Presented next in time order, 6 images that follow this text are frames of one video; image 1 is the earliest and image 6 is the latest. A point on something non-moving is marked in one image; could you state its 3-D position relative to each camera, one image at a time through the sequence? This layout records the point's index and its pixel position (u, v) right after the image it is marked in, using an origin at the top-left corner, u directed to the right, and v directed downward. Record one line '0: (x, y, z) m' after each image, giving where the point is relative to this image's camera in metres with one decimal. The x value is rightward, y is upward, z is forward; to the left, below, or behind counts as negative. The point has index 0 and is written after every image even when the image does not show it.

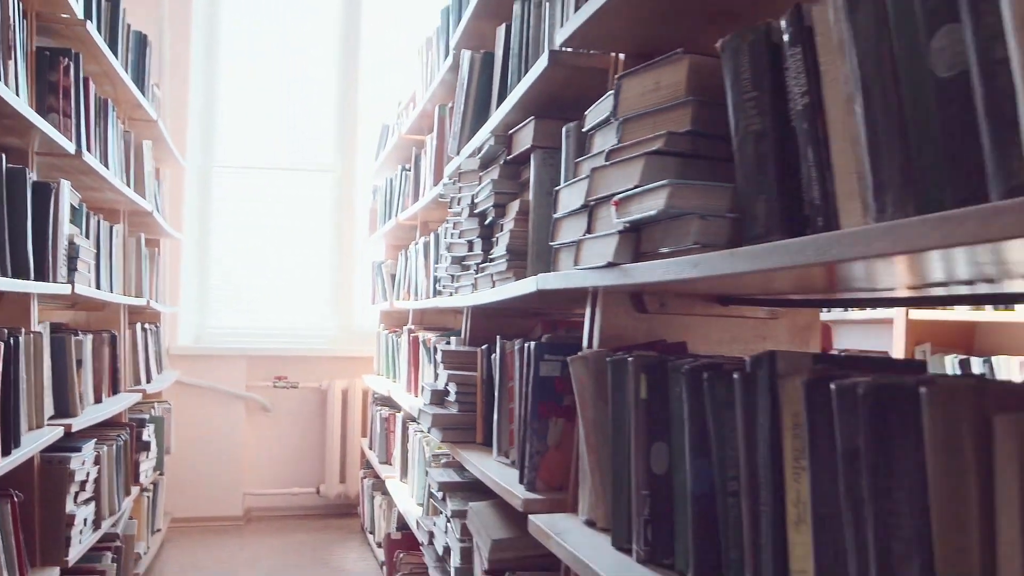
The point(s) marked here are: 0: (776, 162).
0: (+0.2, +0.1, +0.7) m
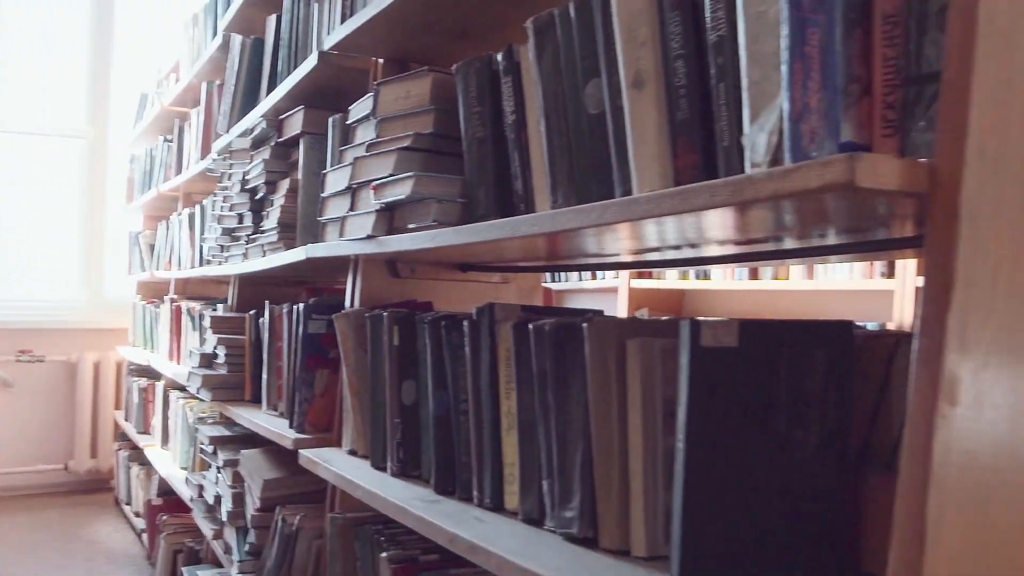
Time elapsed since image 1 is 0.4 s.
0: (0.0, +0.1, +0.9) m
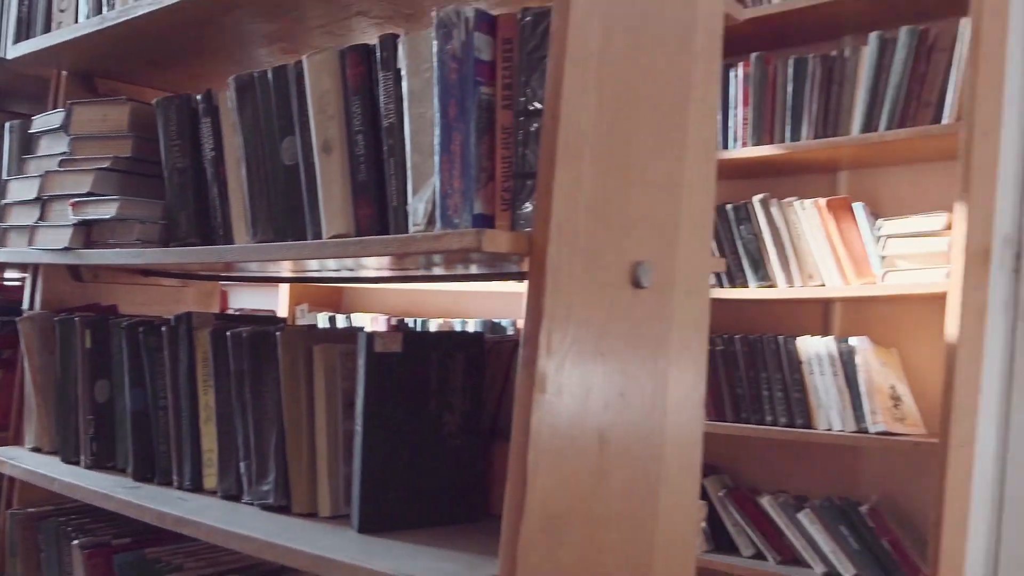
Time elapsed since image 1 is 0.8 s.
0: (-0.4, +0.1, +1.1) m
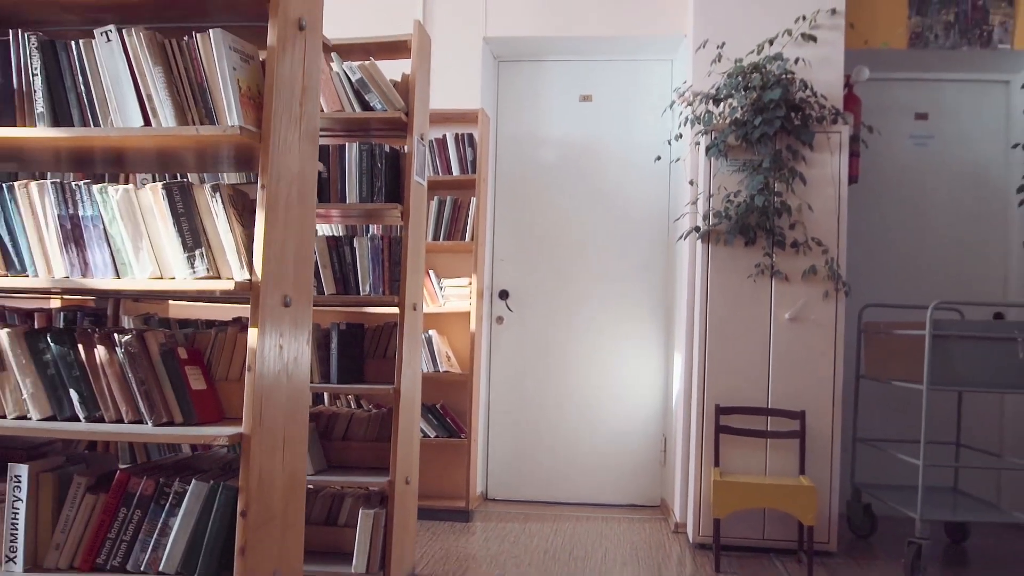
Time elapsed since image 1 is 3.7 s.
0: (-0.8, 0.0, +3.0) m
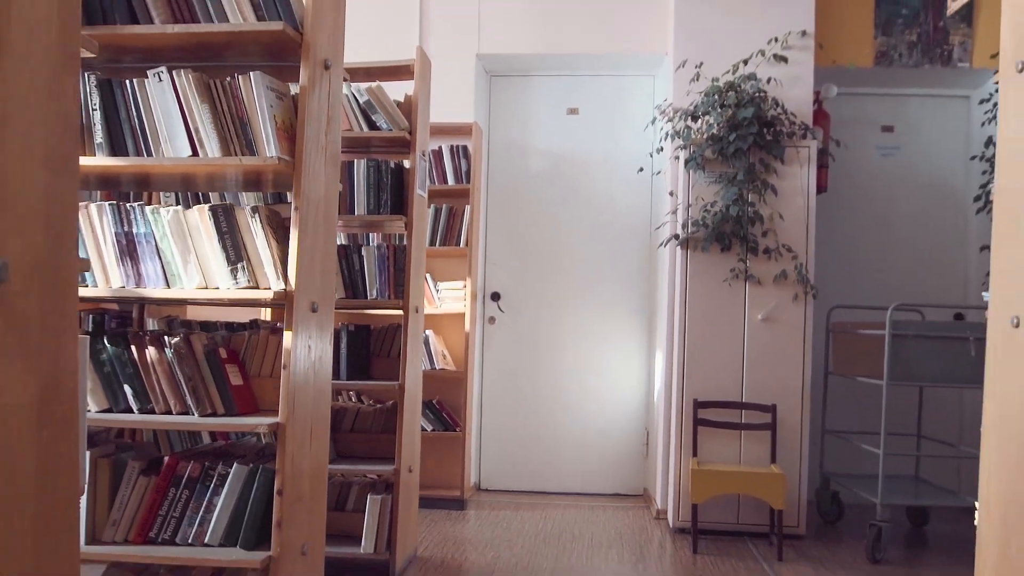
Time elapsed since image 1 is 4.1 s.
0: (-0.9, 0.0, +3.2) m
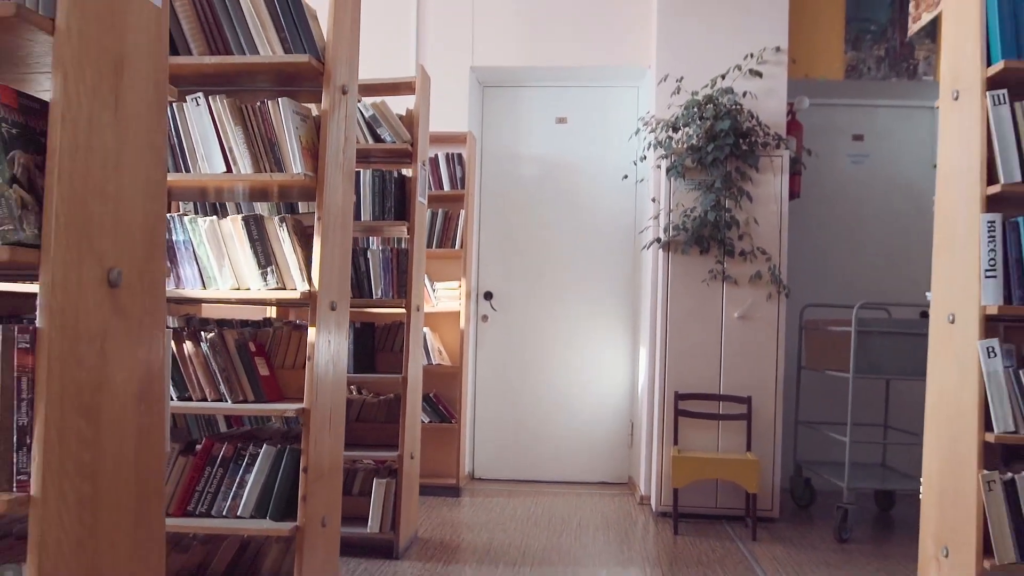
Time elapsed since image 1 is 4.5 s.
0: (-0.9, 0.0, +3.5) m
